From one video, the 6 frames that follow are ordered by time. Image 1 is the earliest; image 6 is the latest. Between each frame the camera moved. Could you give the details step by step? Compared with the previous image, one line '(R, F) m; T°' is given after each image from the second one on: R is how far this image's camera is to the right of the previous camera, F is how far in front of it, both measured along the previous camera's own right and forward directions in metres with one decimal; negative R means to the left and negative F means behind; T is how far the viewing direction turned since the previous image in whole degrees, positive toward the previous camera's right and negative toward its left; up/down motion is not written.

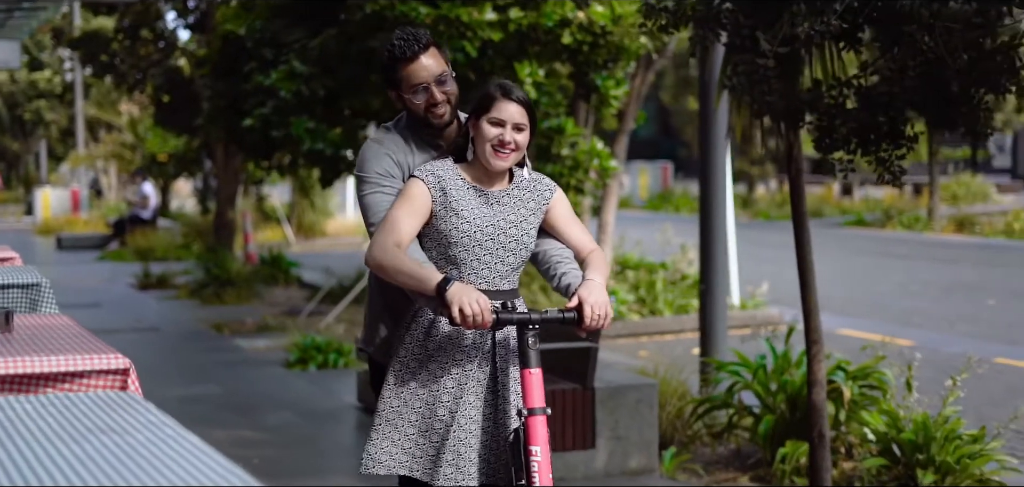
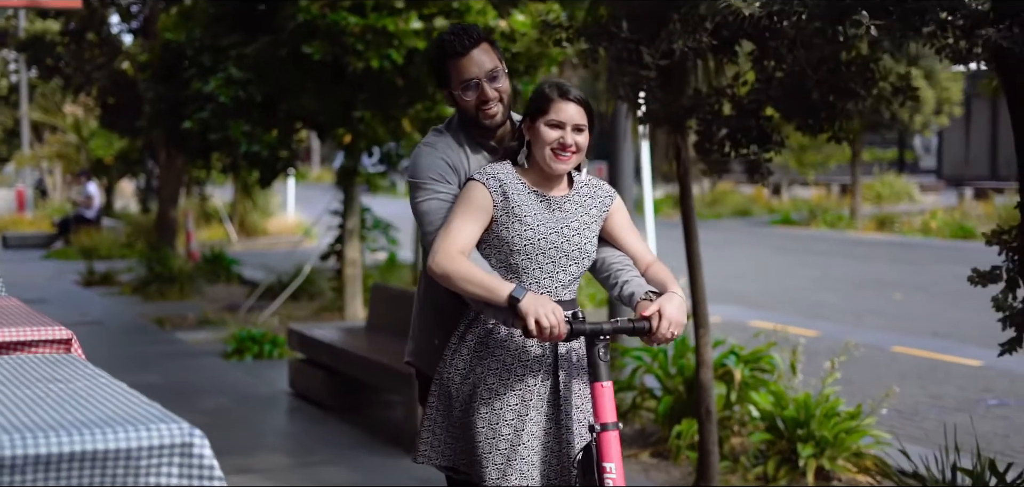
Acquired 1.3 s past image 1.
(+0.2, -0.6) m; +2°
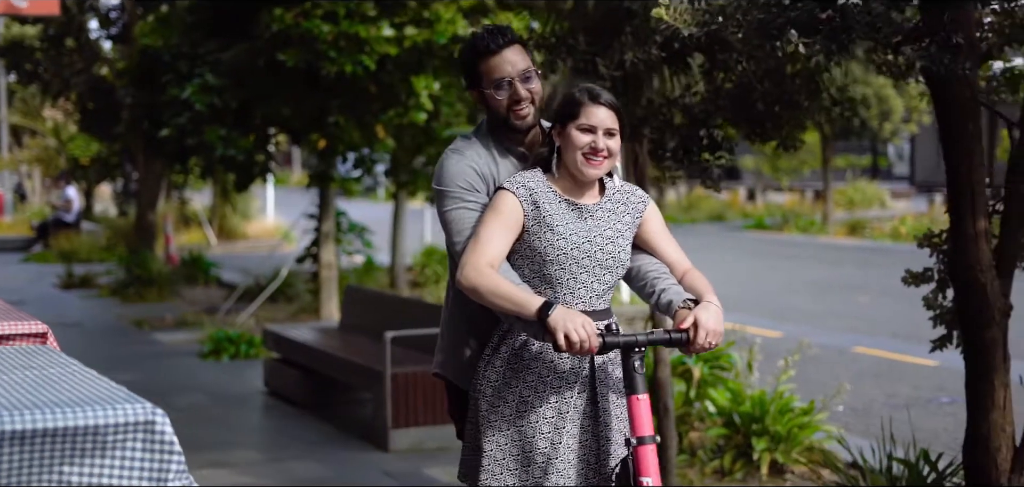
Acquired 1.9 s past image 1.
(+0.1, -0.3) m; +1°
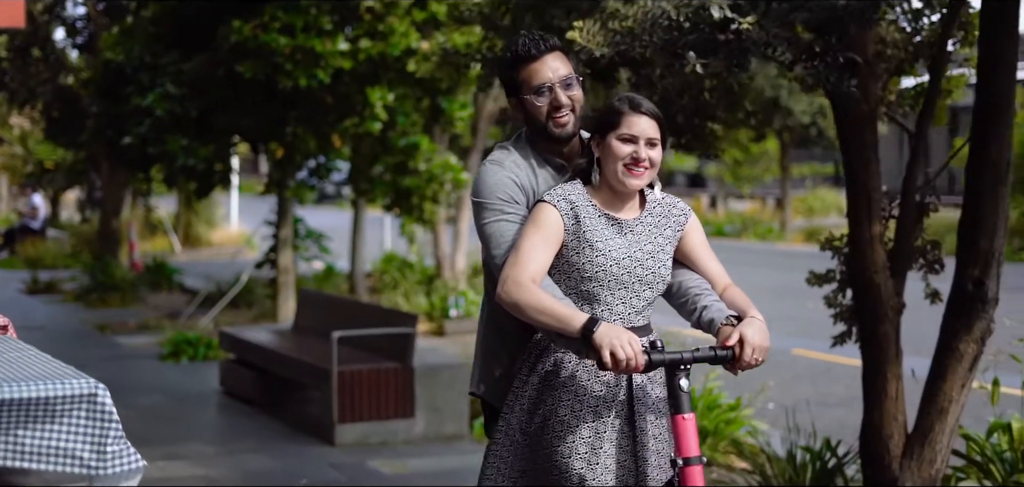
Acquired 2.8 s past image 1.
(+0.2, -0.4) m; +1°
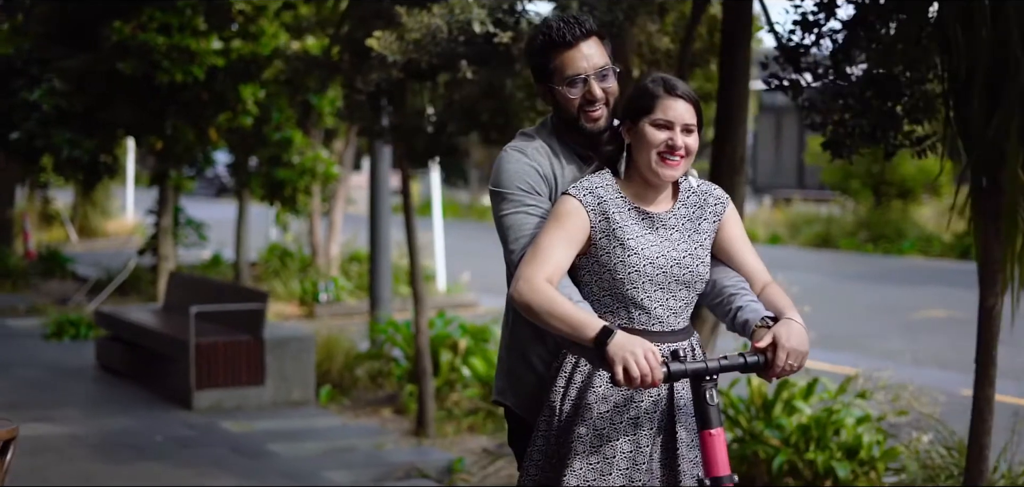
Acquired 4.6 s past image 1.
(+0.4, -1.0) m; +3°
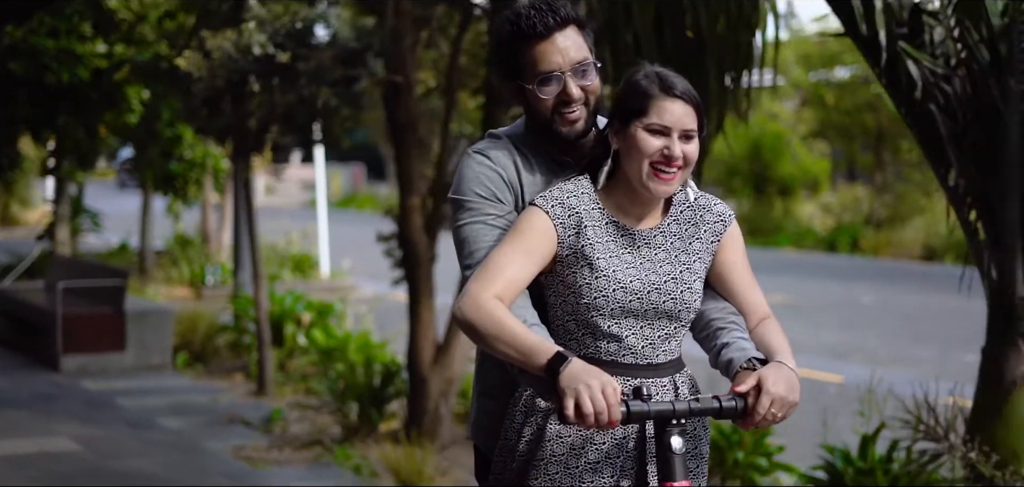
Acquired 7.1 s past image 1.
(+0.8, -1.3) m; +2°
